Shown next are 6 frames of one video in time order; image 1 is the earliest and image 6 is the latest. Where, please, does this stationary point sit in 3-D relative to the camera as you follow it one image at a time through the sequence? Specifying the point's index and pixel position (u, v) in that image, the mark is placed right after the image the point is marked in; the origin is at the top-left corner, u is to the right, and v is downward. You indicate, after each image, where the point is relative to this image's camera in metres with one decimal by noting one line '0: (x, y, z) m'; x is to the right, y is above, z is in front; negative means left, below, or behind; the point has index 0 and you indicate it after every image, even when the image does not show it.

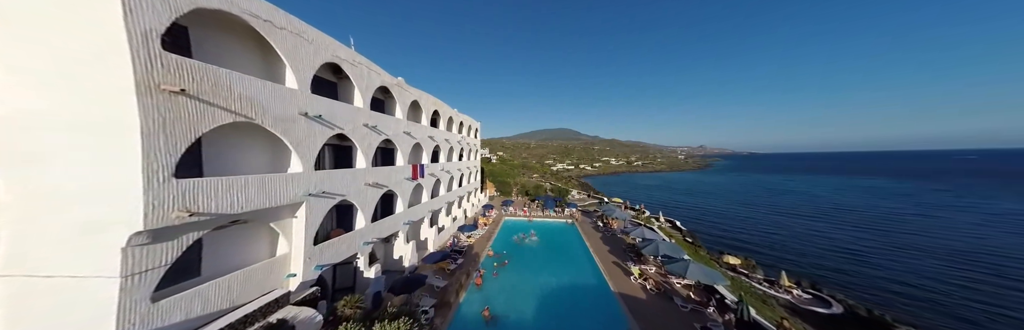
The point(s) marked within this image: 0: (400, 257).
0: (-5.9, -4.9, +12.4) m
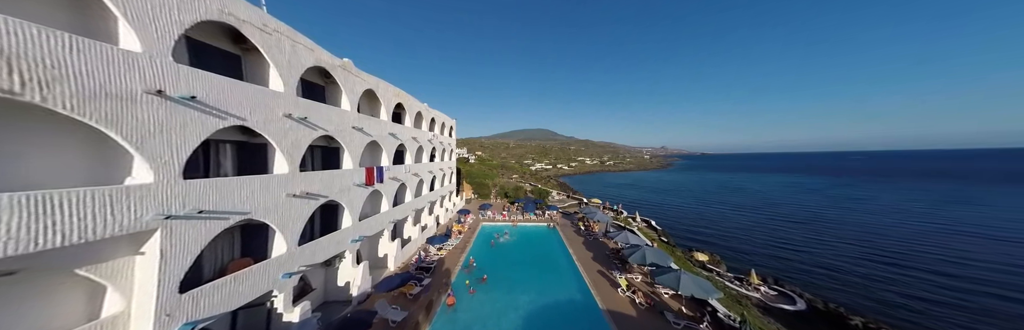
0: (-7.0, -5.0, +9.9) m
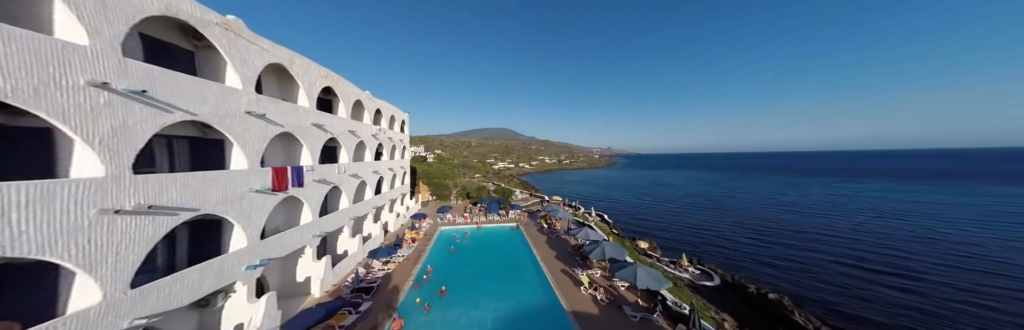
0: (-8.5, -5.0, +7.2) m
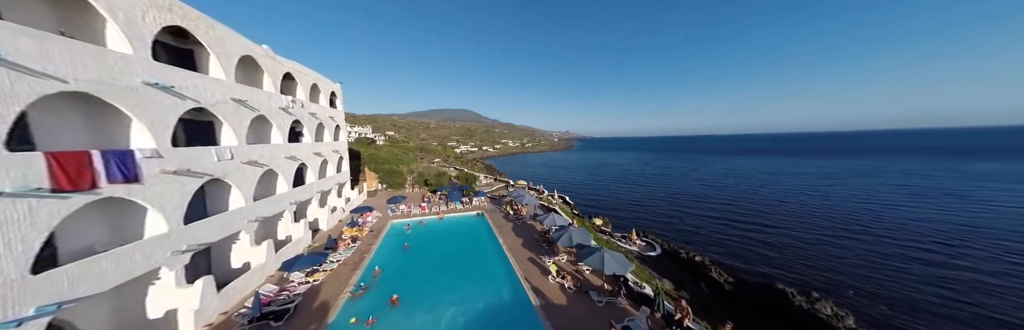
0: (-9.4, -4.7, +4.1) m
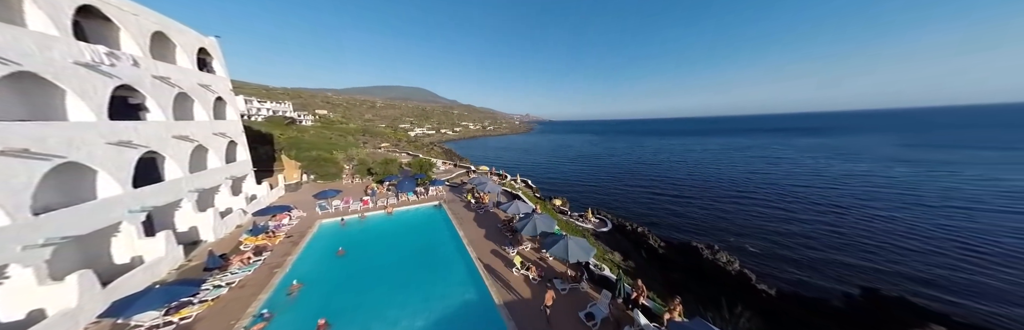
0: (-9.9, -4.8, +0.8) m
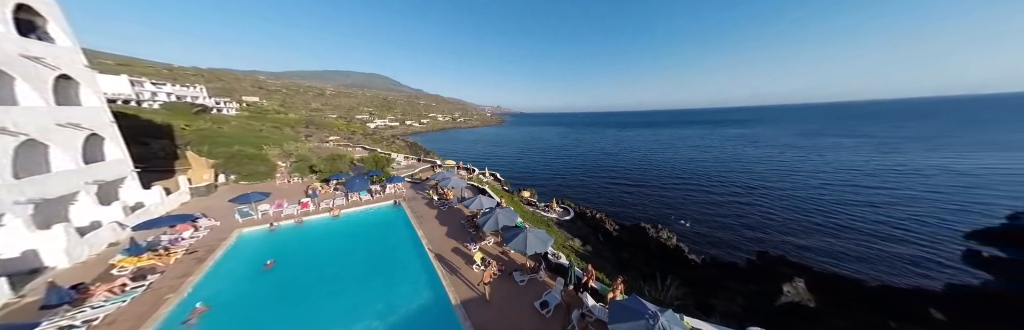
0: (-10.7, -5.1, -1.3) m
